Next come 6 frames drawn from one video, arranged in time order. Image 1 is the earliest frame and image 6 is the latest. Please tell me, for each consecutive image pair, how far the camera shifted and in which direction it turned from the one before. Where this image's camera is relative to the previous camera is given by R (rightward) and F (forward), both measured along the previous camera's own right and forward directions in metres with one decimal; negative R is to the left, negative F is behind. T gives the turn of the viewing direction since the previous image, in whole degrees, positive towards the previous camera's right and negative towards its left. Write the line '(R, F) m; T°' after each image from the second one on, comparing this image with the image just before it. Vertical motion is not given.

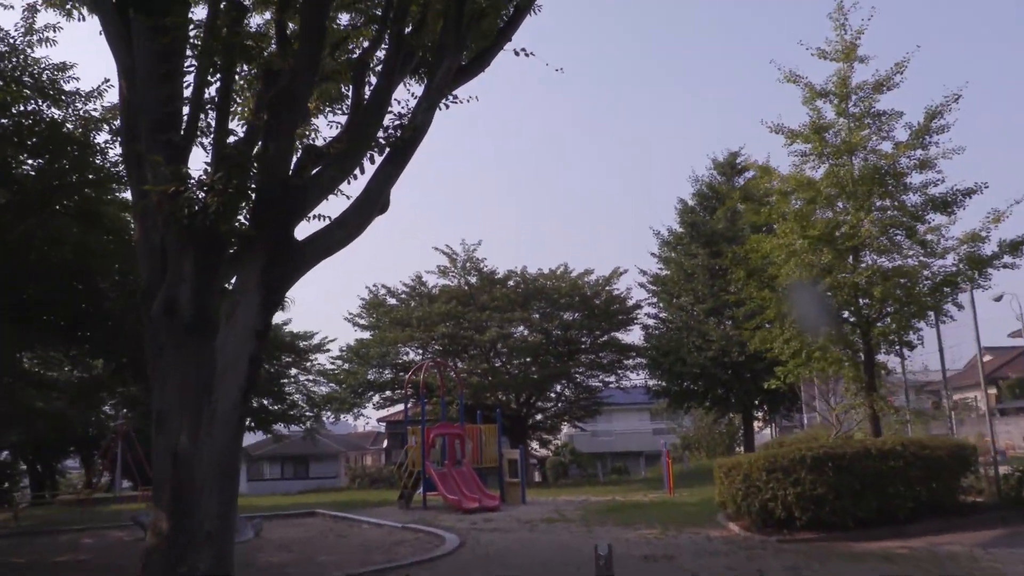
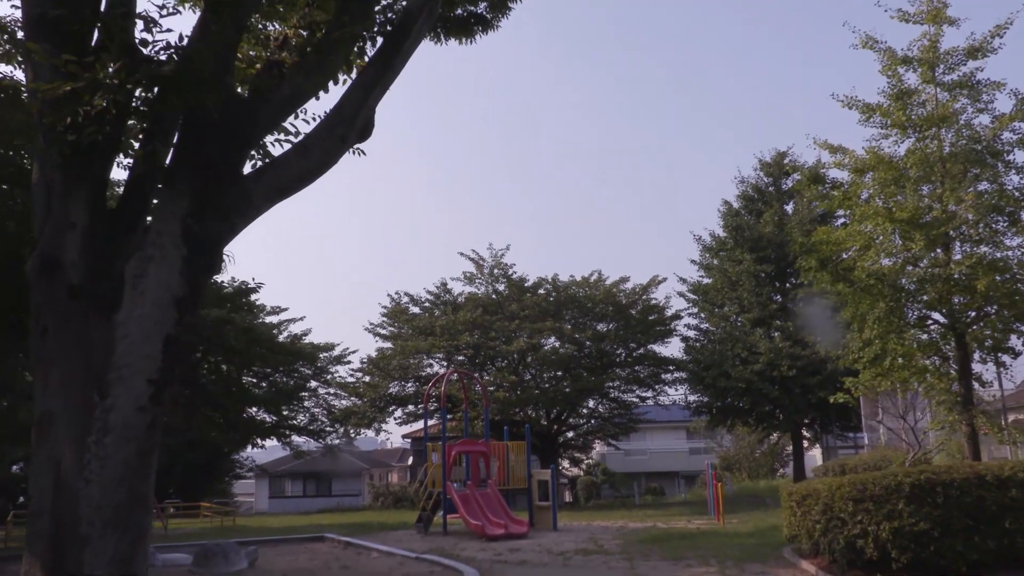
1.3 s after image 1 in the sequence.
(0.0, +1.8) m; -2°
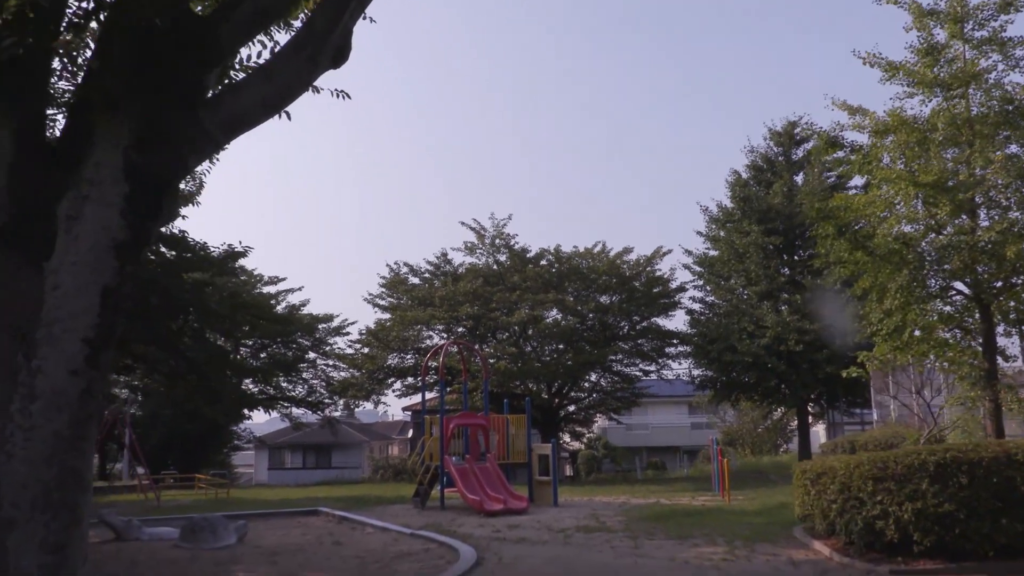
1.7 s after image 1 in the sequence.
(0.0, +0.6) m; 0°
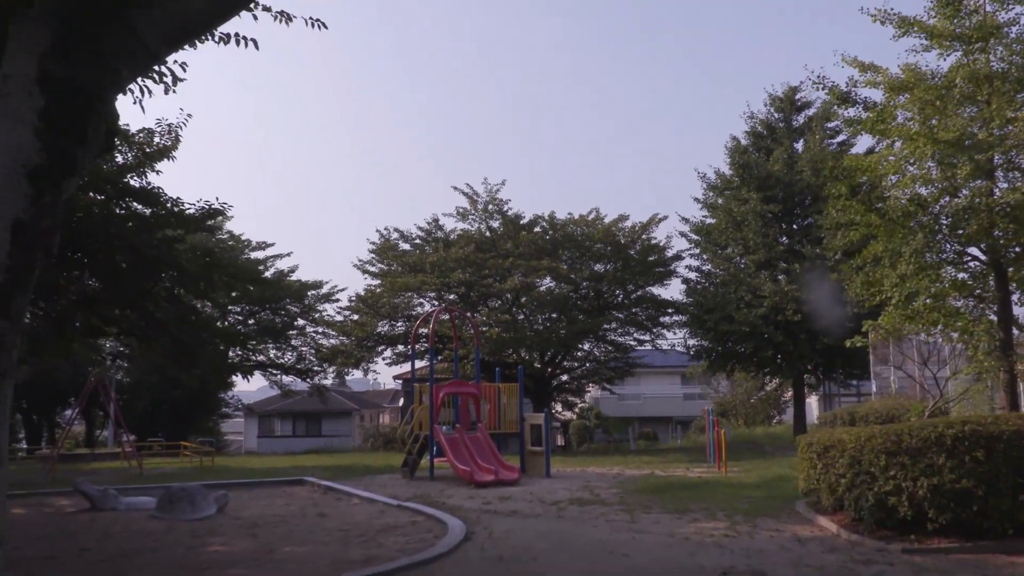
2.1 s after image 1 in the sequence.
(0.0, +0.5) m; 0°
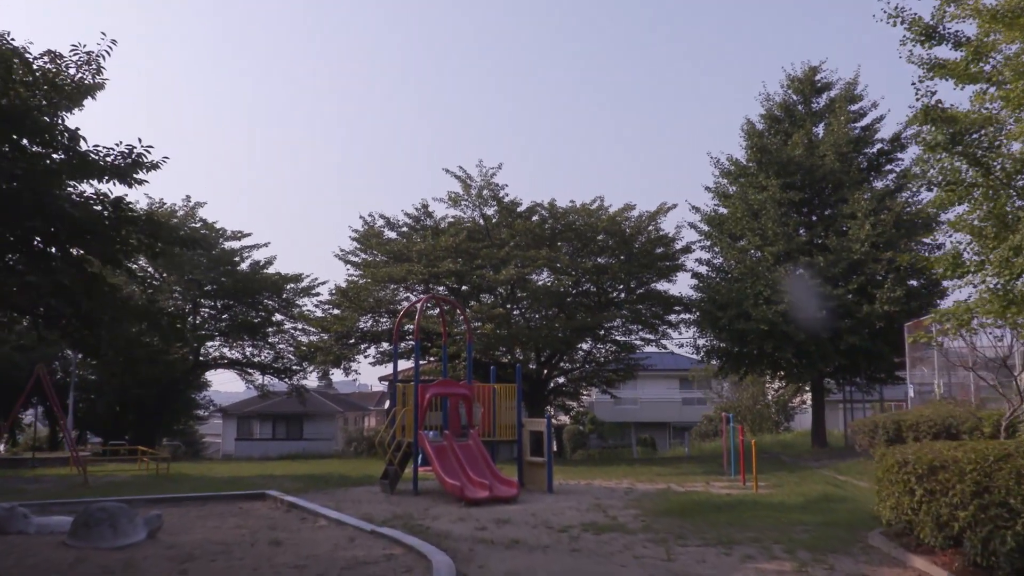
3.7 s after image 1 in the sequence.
(-0.1, +2.1) m; +1°
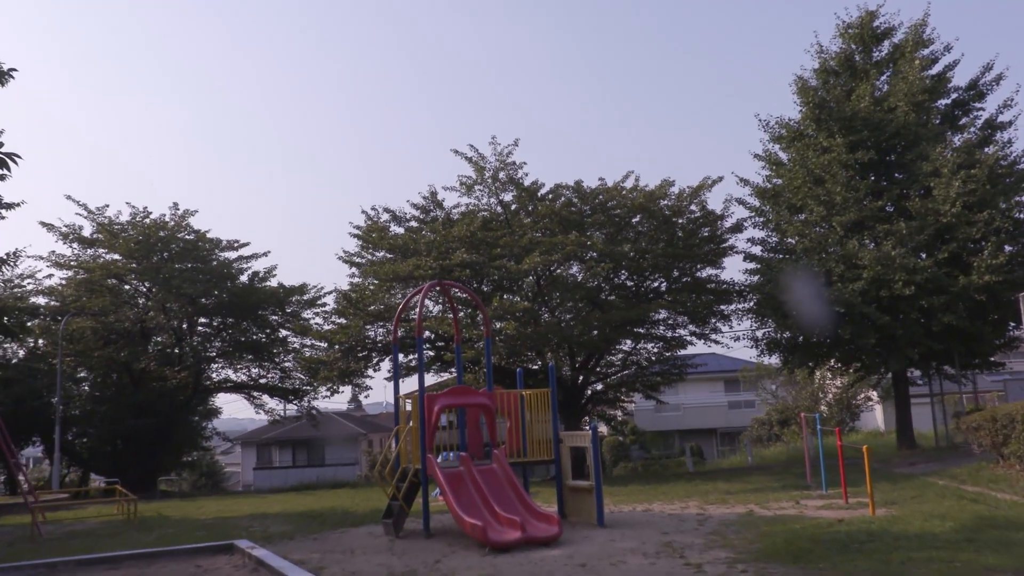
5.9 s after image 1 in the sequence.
(0.0, +3.1) m; -2°
